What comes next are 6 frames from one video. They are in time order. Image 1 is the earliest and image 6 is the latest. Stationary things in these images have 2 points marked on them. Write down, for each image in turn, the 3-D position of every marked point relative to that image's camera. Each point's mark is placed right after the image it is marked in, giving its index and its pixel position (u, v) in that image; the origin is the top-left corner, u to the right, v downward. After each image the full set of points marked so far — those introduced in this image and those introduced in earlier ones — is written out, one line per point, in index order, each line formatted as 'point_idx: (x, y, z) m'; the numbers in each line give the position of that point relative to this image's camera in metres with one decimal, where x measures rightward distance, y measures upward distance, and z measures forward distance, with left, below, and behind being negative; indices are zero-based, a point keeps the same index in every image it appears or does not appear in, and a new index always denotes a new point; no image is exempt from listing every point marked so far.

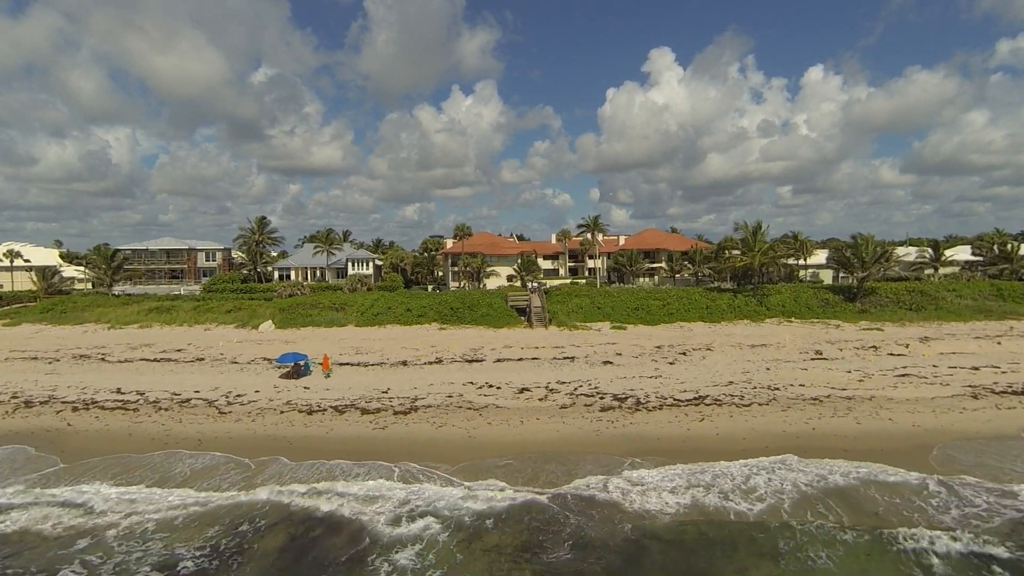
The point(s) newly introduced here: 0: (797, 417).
0: (+9.3, -4.2, +19.2) m
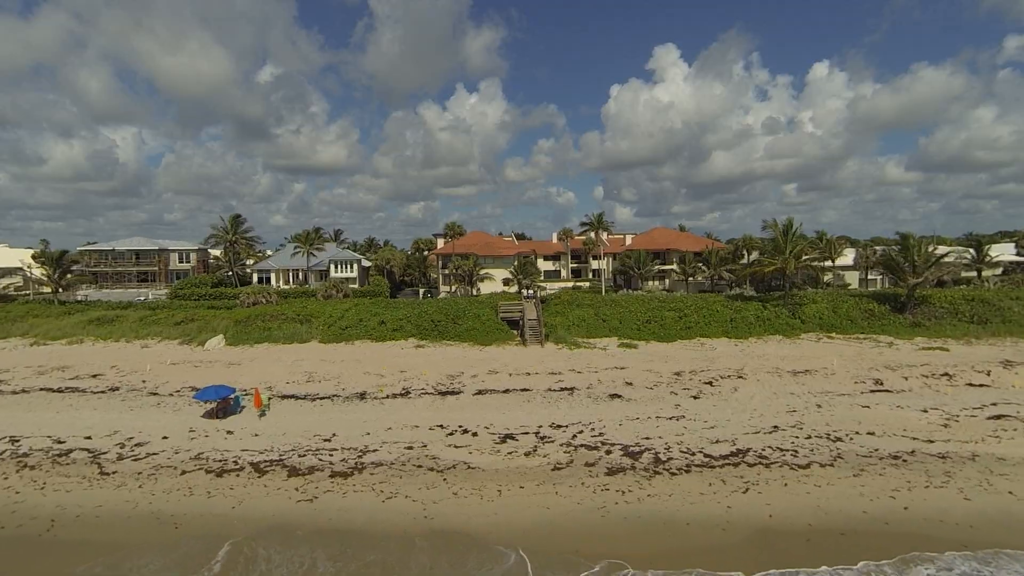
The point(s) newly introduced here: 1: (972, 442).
0: (+8.7, -4.7, +13.9) m
1: (+12.5, -4.2, +15.9) m
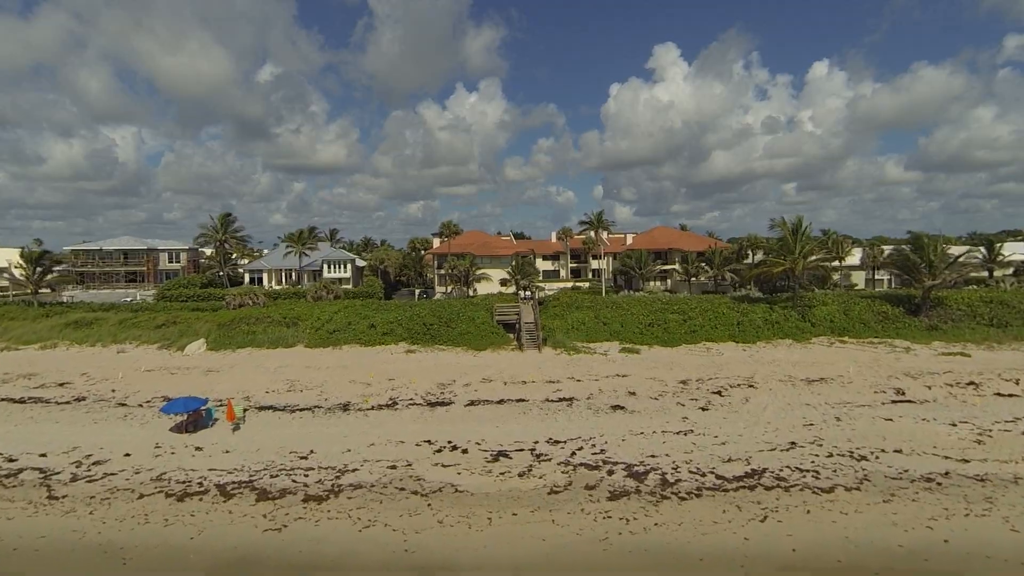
0: (+8.5, -4.8, +12.5) m
1: (+12.3, -4.3, +14.5) m
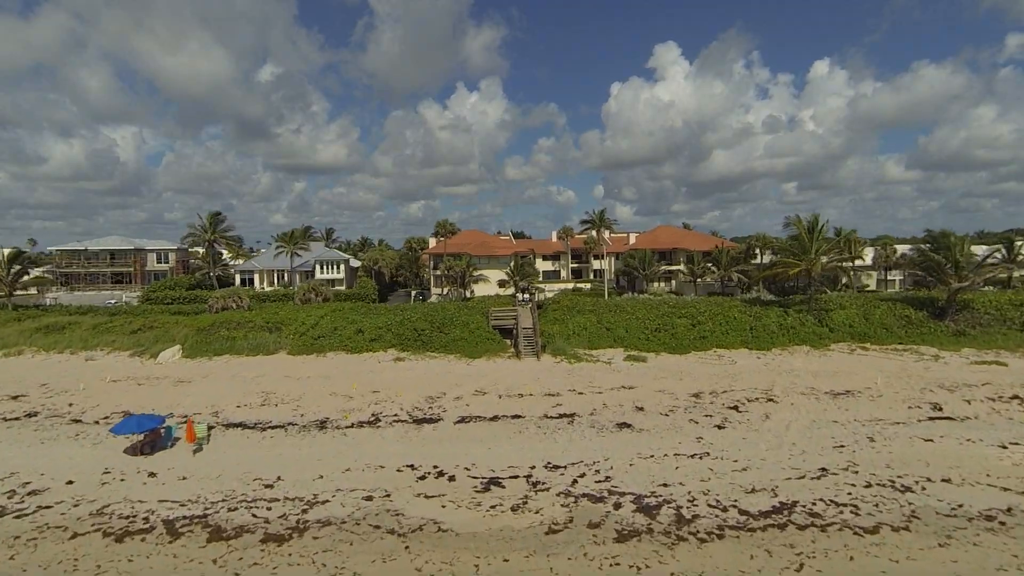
0: (+8.3, -5.0, +10.5) m
1: (+12.1, -4.4, +12.5) m
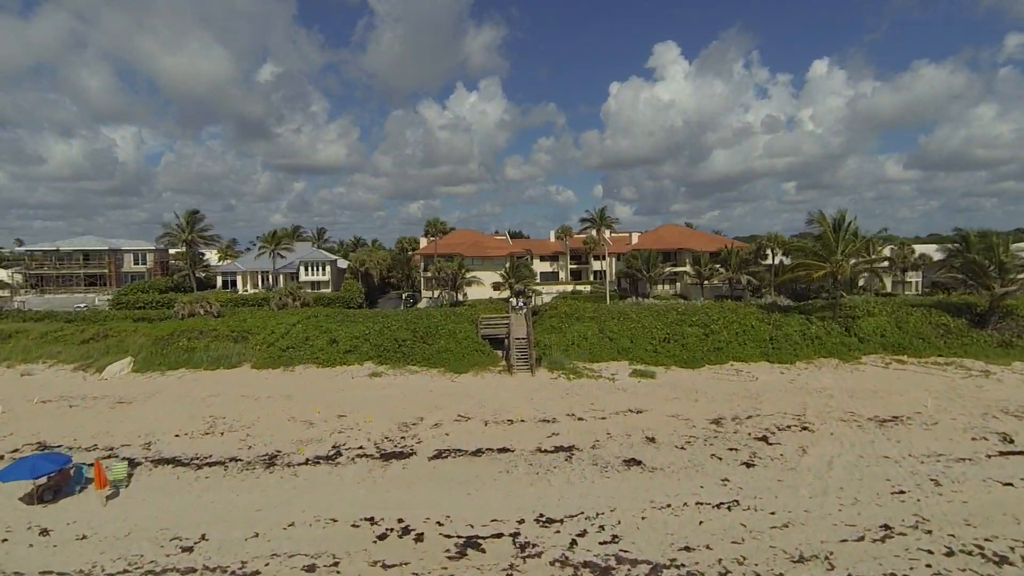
0: (+8.0, -5.2, +7.6) m
1: (+11.8, -4.6, +9.6) m
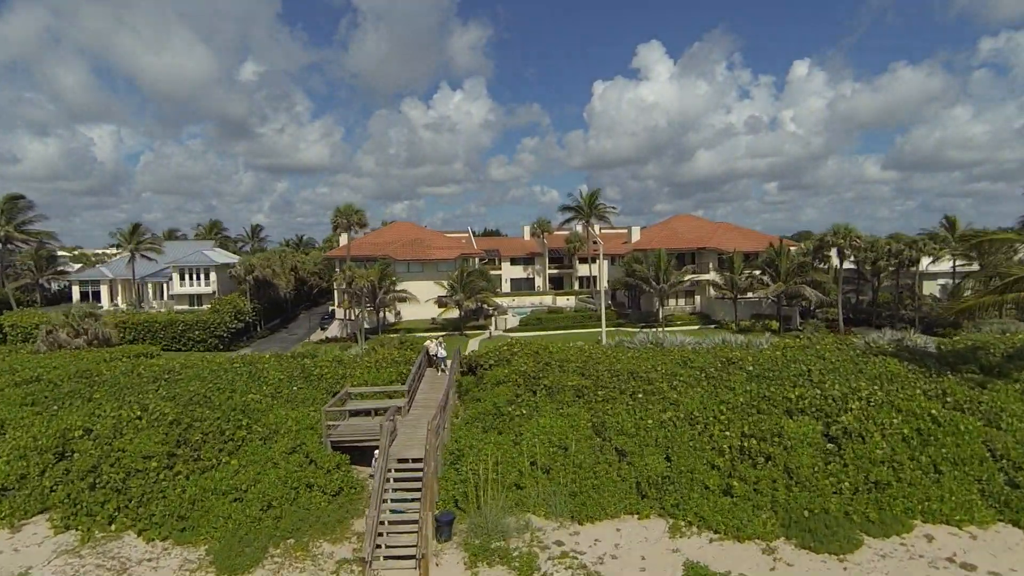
0: (+6.2, -6.1, -6.5) m
1: (+10.0, -5.5, -4.3) m
